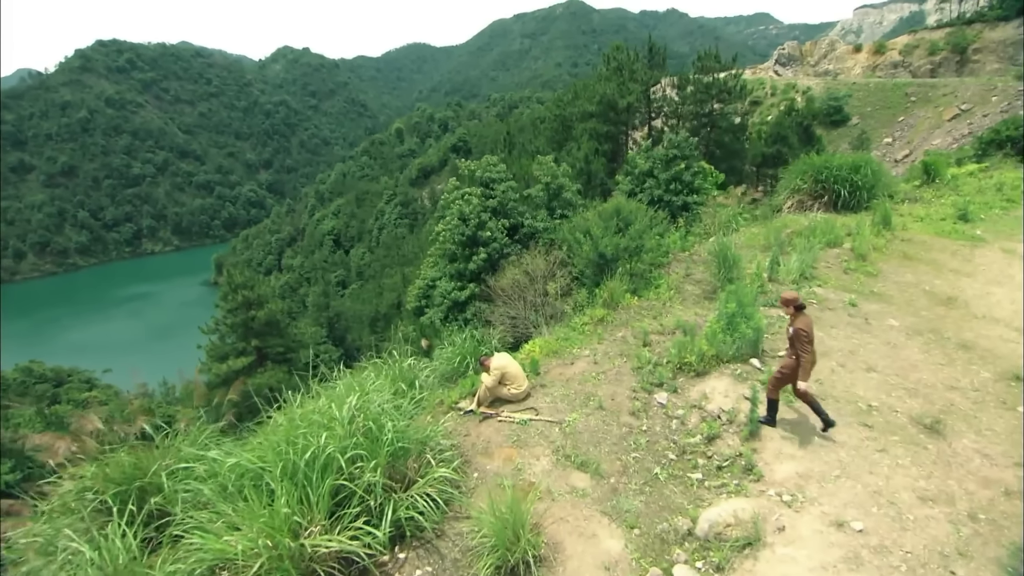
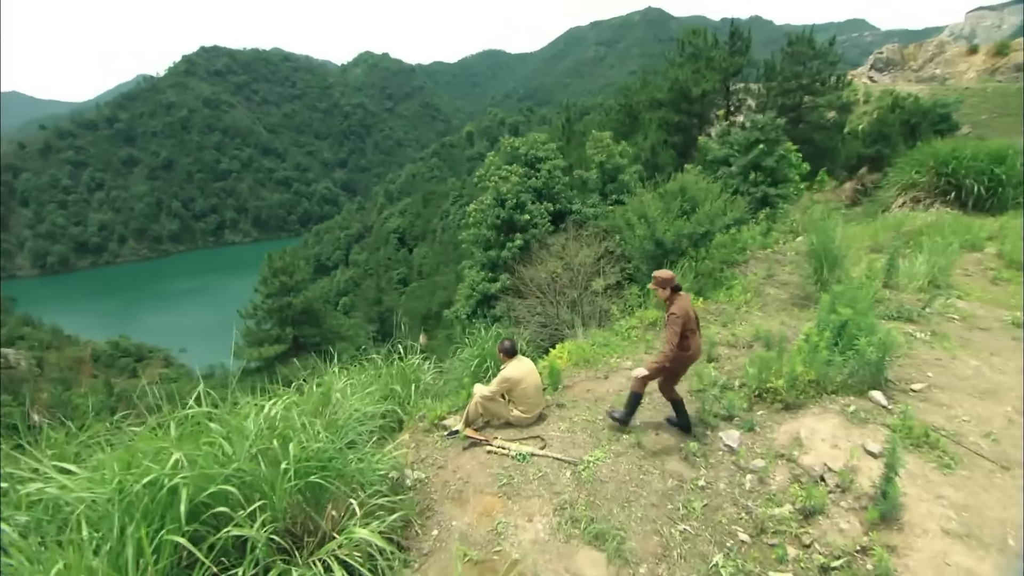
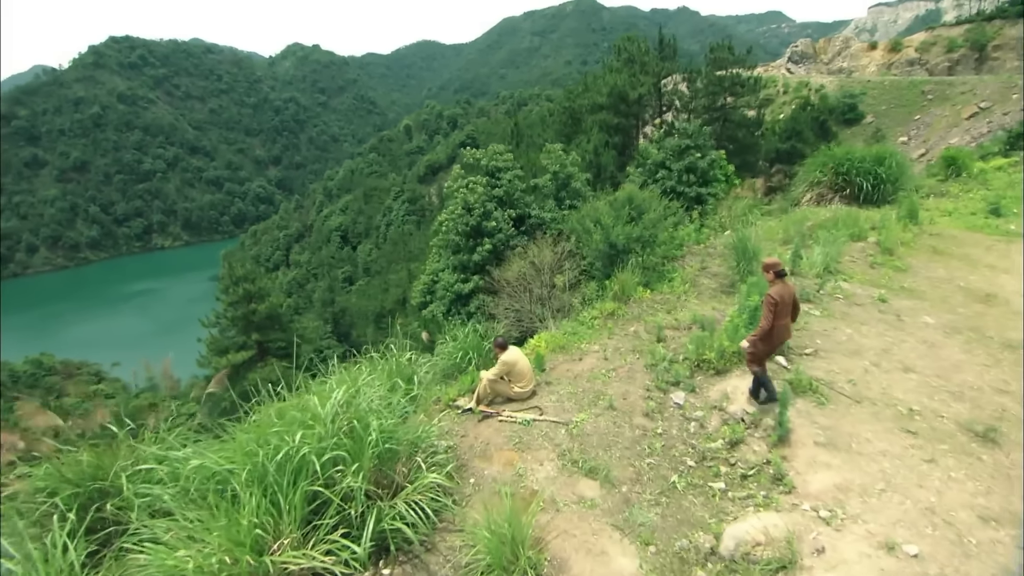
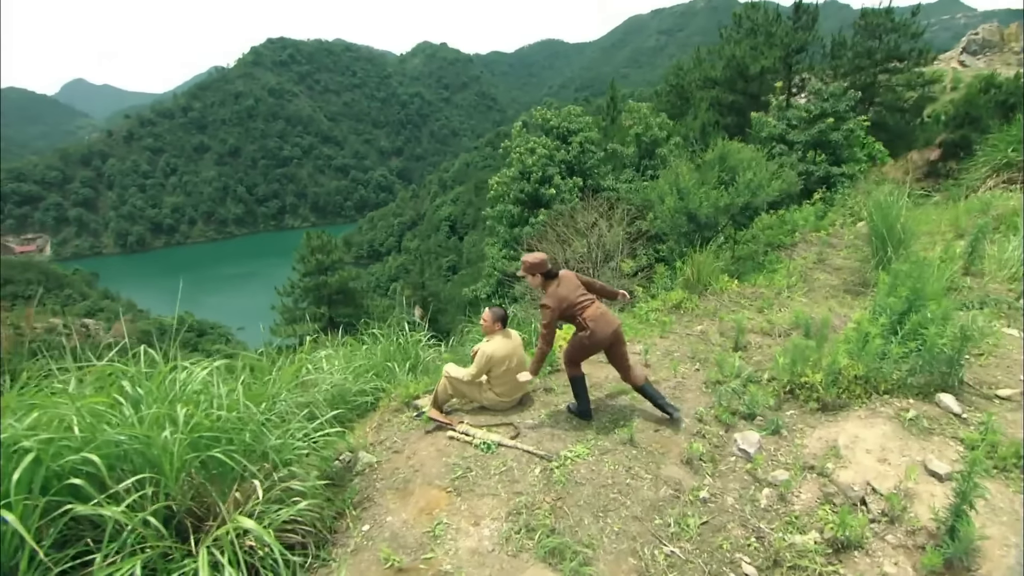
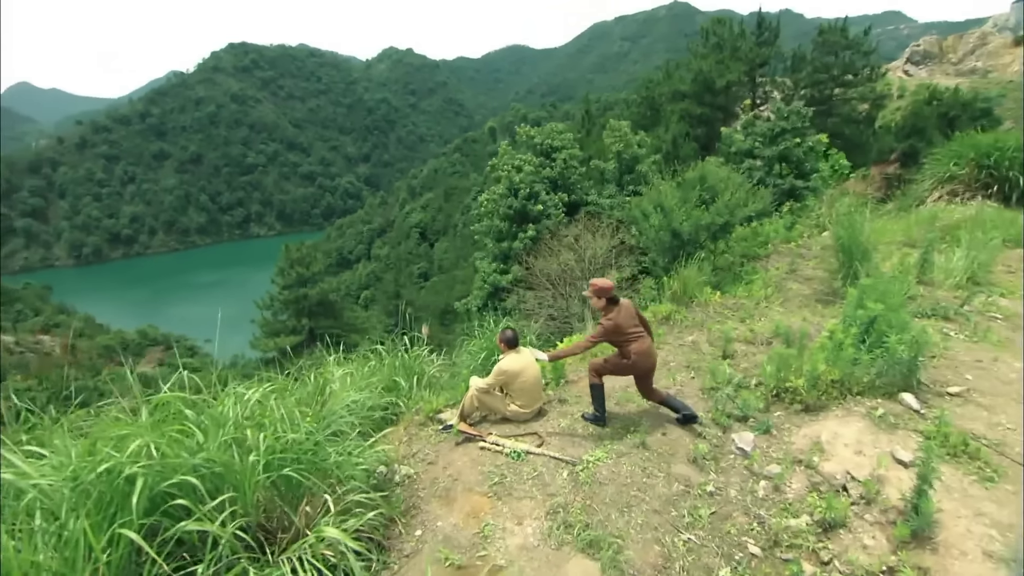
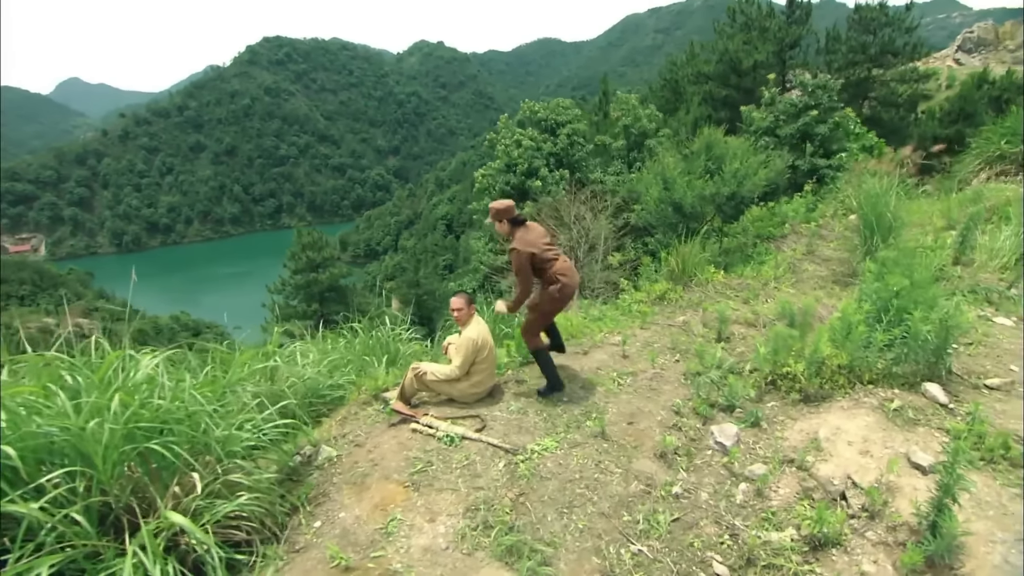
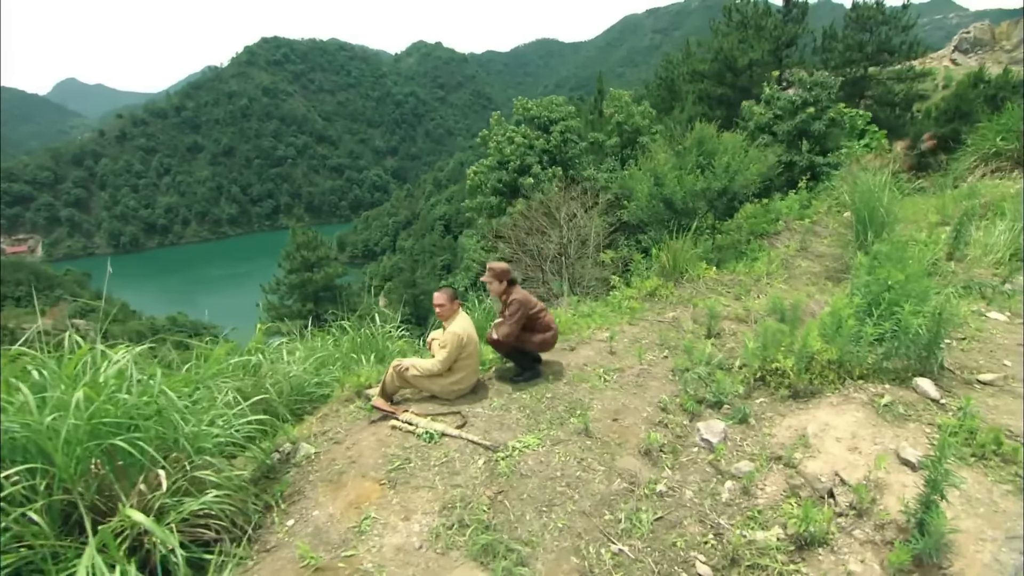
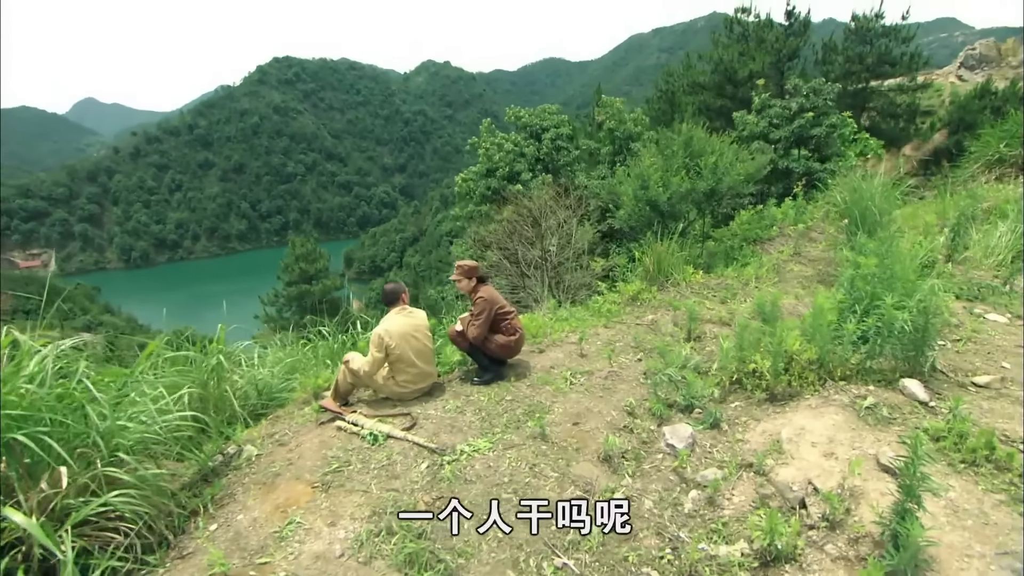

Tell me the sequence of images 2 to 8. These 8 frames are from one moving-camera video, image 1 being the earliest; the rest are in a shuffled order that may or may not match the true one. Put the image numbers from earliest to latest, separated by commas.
3, 2, 5, 4, 6, 7, 8
